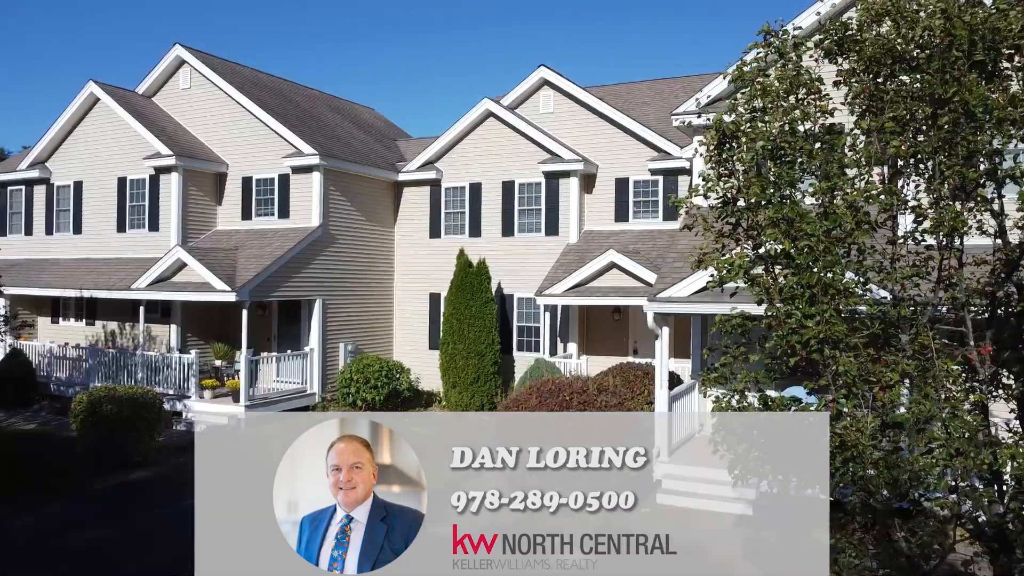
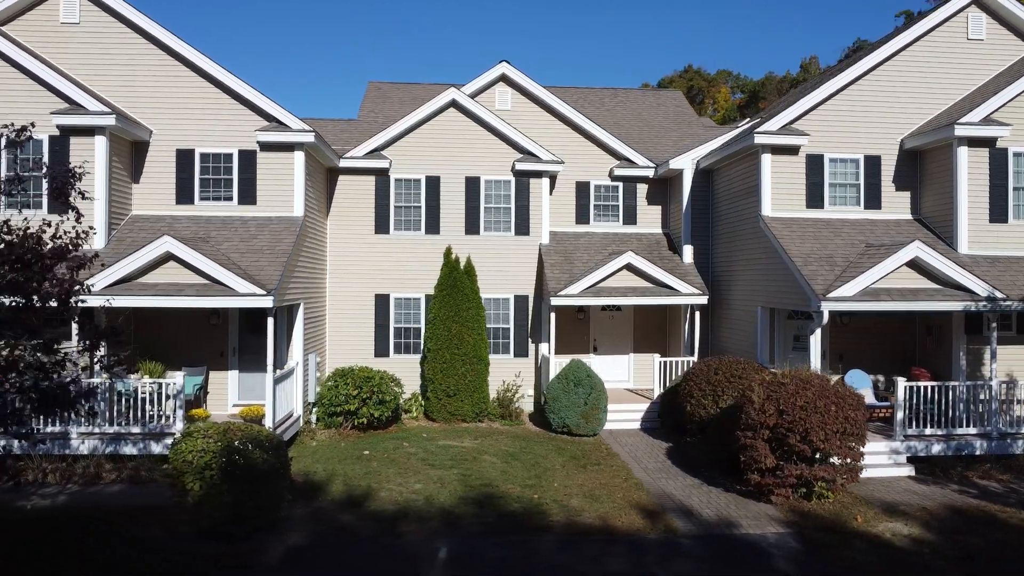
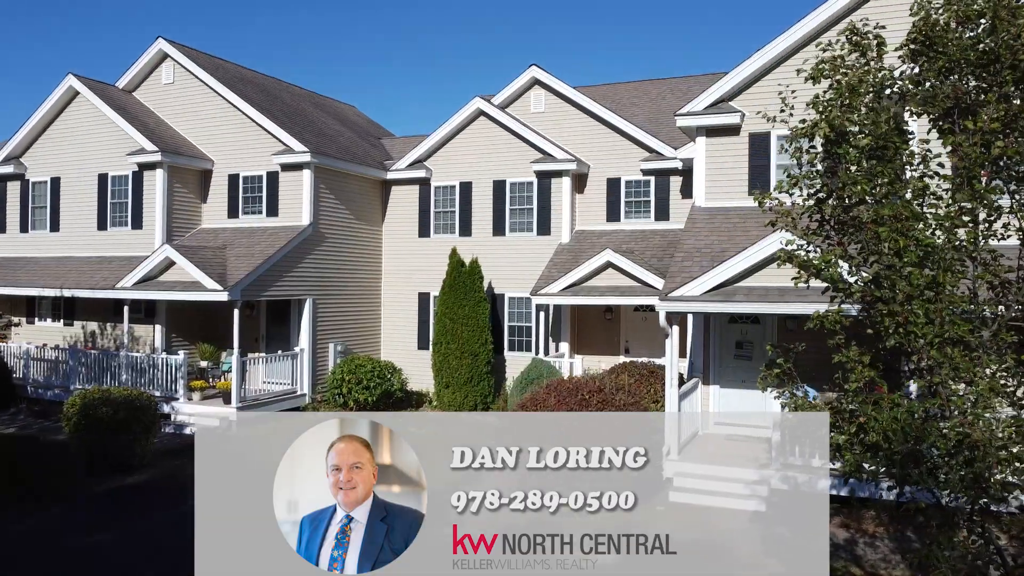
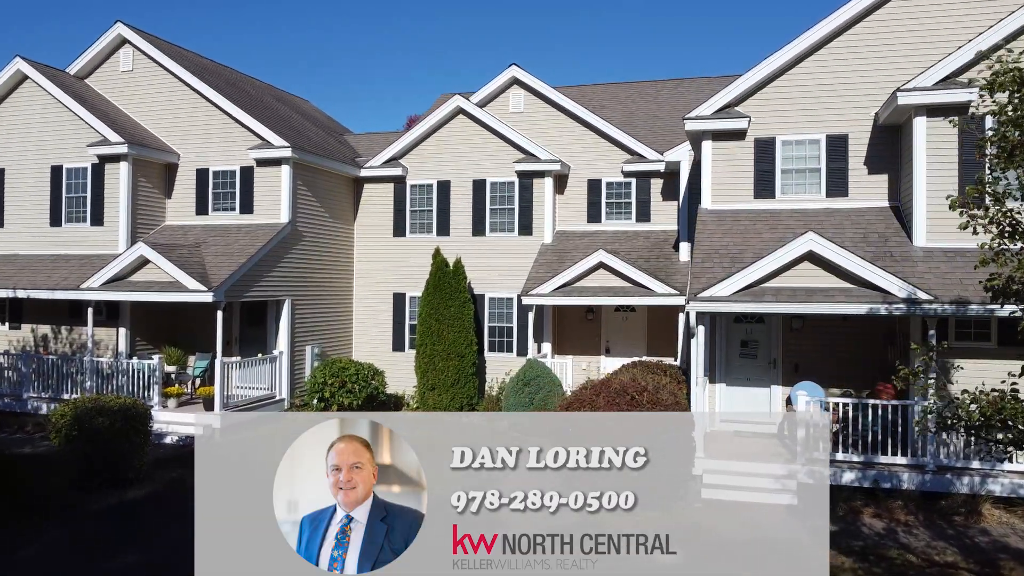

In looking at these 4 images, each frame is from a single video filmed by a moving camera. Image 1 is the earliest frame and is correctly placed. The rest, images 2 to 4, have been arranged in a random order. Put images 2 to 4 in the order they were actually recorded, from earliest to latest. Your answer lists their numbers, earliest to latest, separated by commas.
3, 4, 2
